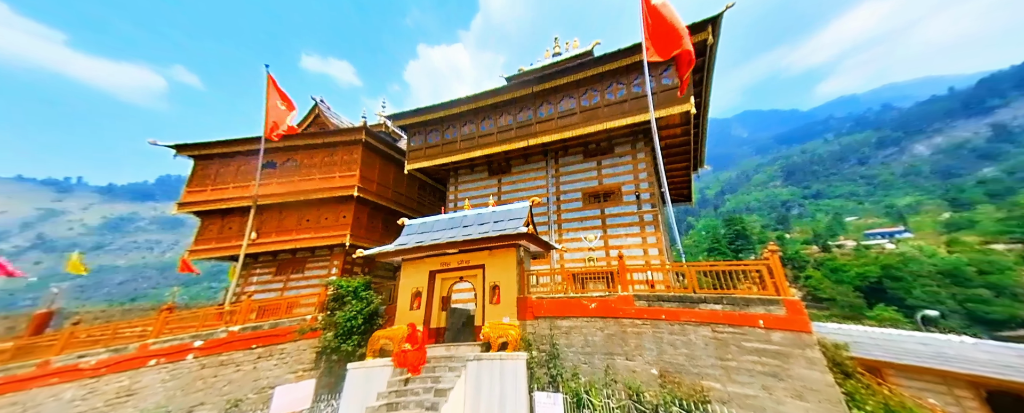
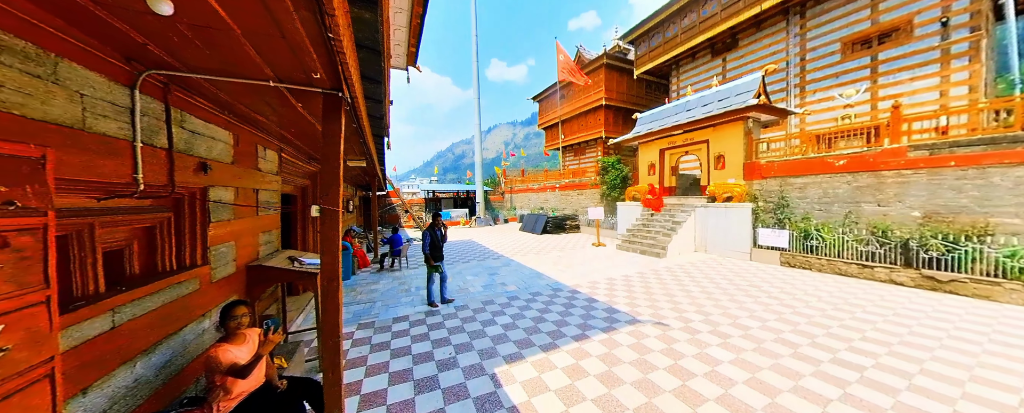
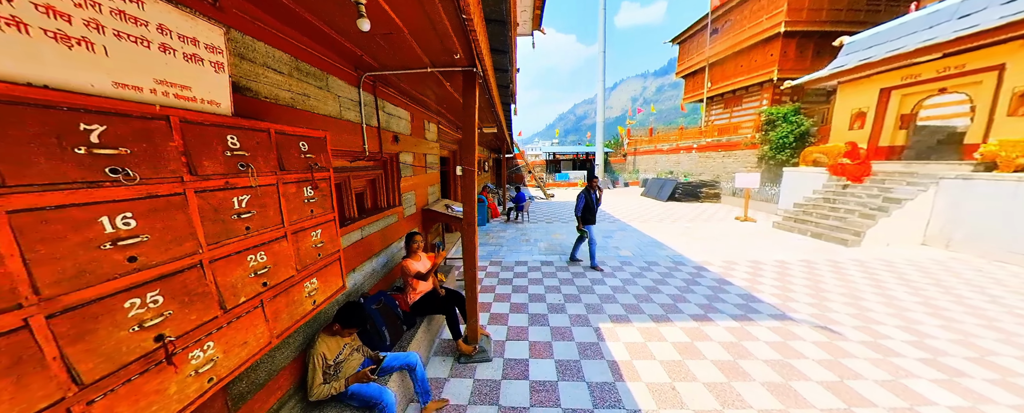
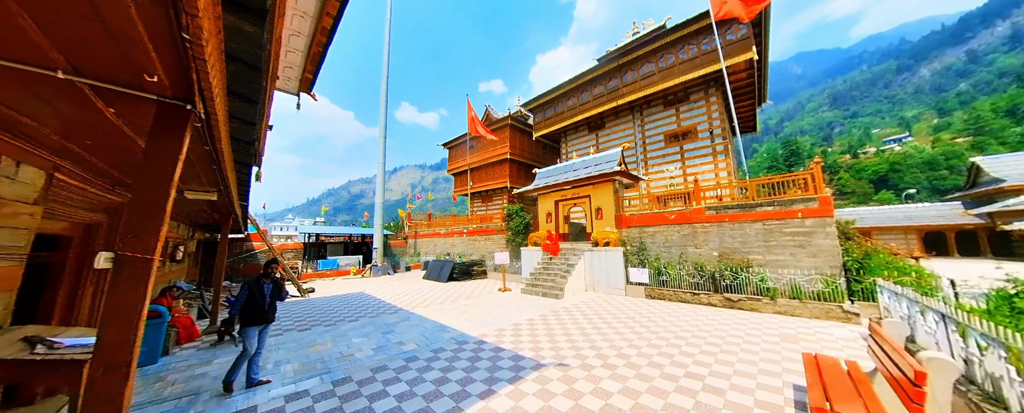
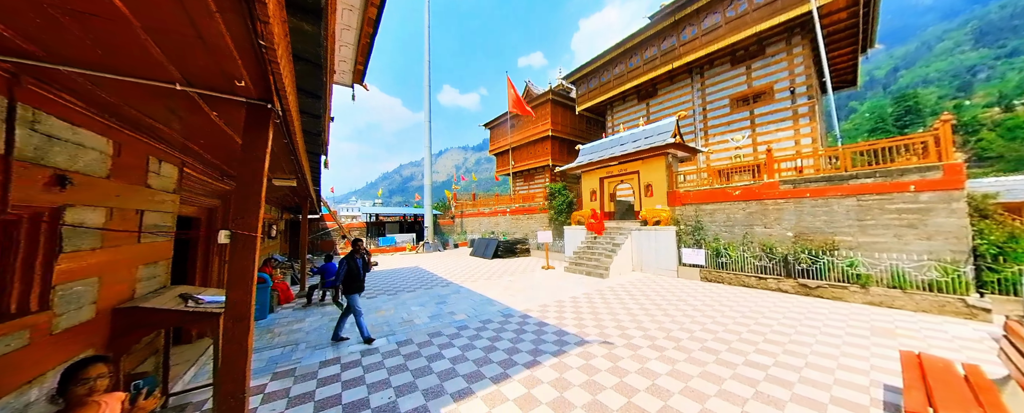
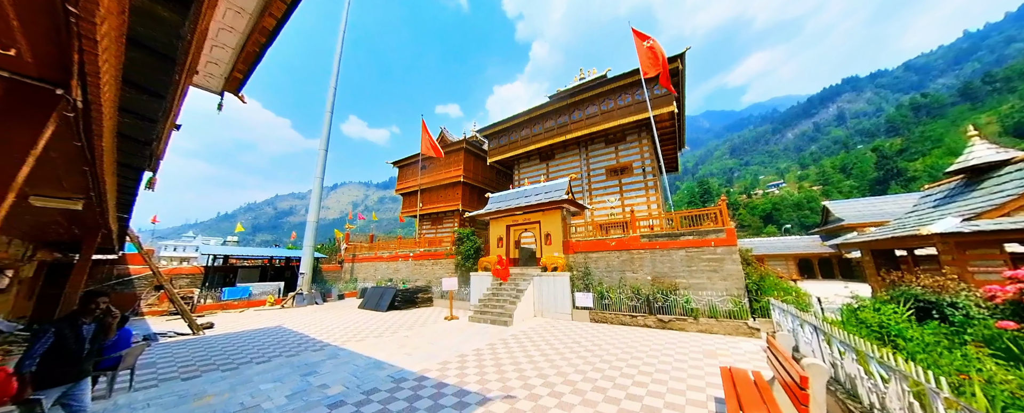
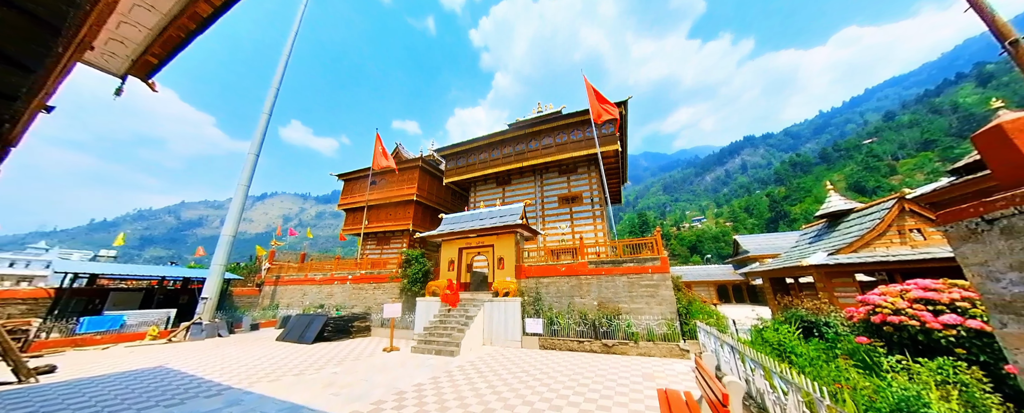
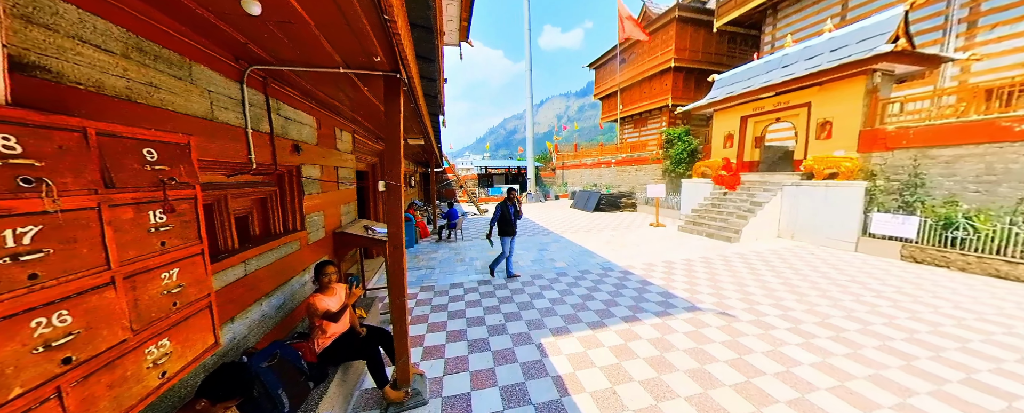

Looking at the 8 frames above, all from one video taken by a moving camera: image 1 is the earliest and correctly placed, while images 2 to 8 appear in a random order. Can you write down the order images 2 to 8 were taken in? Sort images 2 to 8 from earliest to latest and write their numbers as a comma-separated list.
7, 6, 4, 5, 2, 8, 3
